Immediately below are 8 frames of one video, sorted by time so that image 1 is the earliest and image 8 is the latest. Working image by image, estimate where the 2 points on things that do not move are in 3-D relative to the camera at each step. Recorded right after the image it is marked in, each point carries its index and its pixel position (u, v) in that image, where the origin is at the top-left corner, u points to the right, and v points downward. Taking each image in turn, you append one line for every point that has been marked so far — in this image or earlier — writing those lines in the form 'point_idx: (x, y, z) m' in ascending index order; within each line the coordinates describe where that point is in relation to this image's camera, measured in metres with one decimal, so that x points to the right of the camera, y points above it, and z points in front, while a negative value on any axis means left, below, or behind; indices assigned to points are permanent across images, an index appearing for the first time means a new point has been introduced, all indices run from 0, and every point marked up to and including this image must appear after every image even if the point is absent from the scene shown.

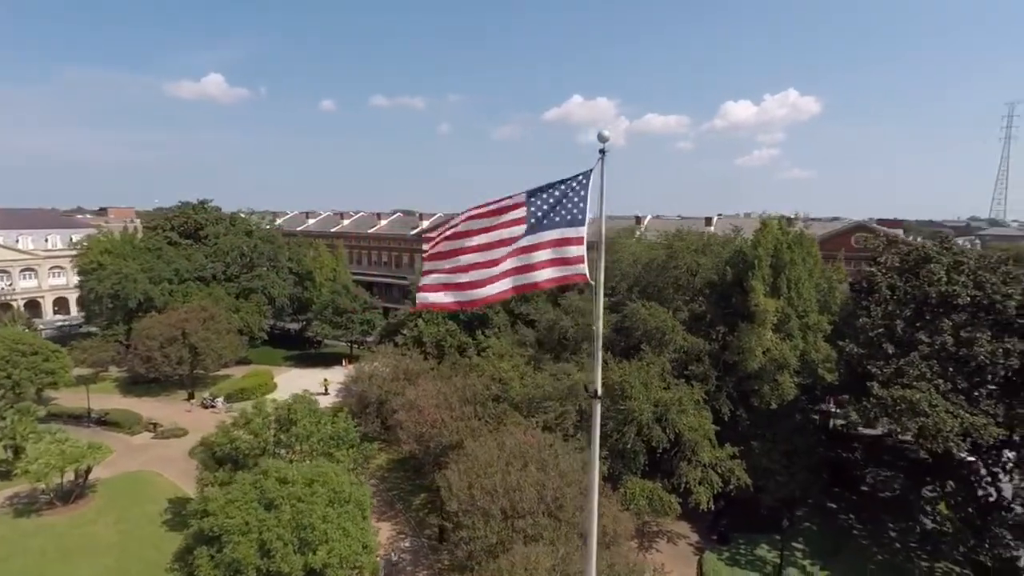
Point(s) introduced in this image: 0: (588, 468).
0: (+2.6, -6.1, +19.4) m
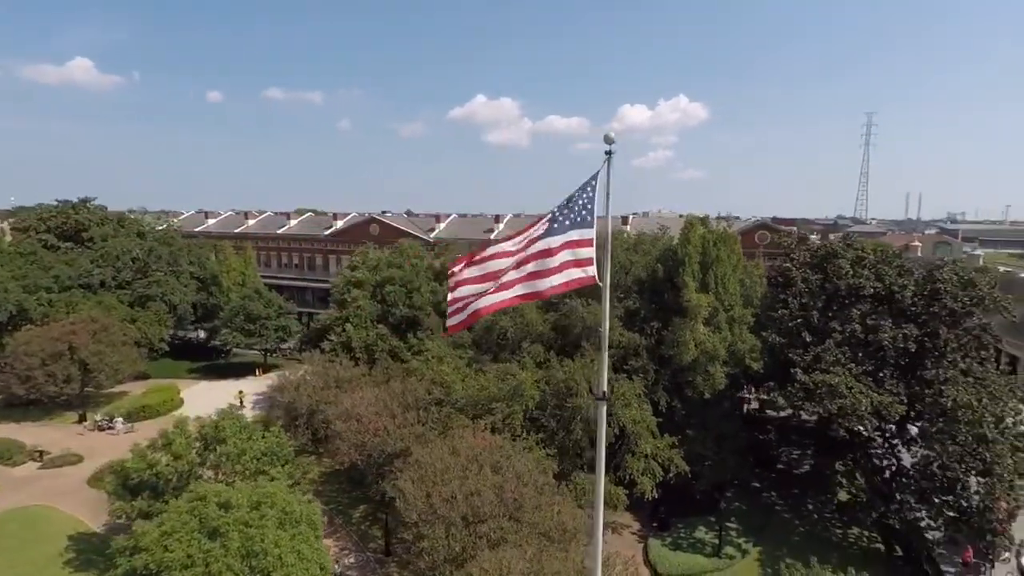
0: (+1.0, -6.1, +19.5) m
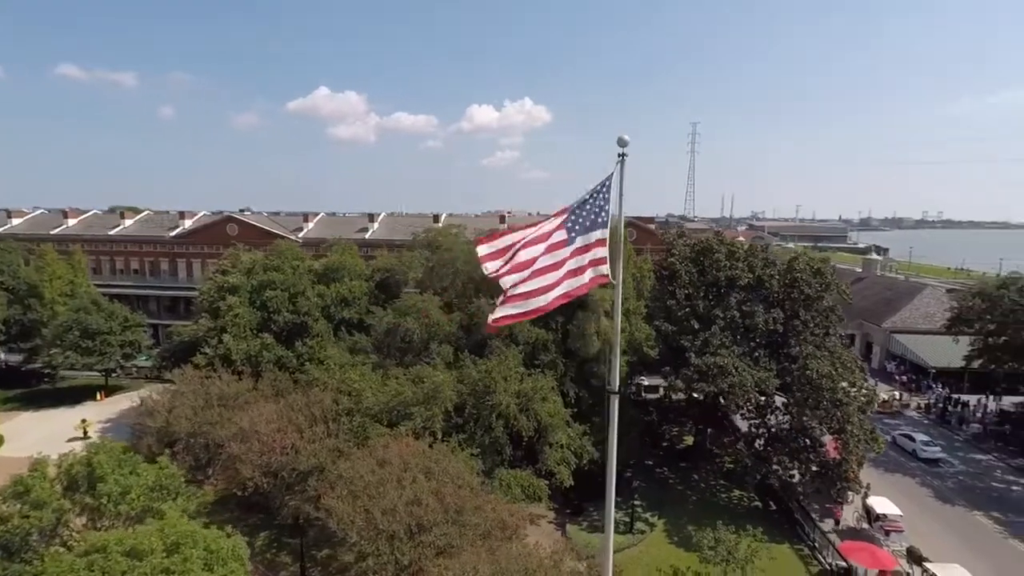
0: (-1.4, -6.1, +19.4) m
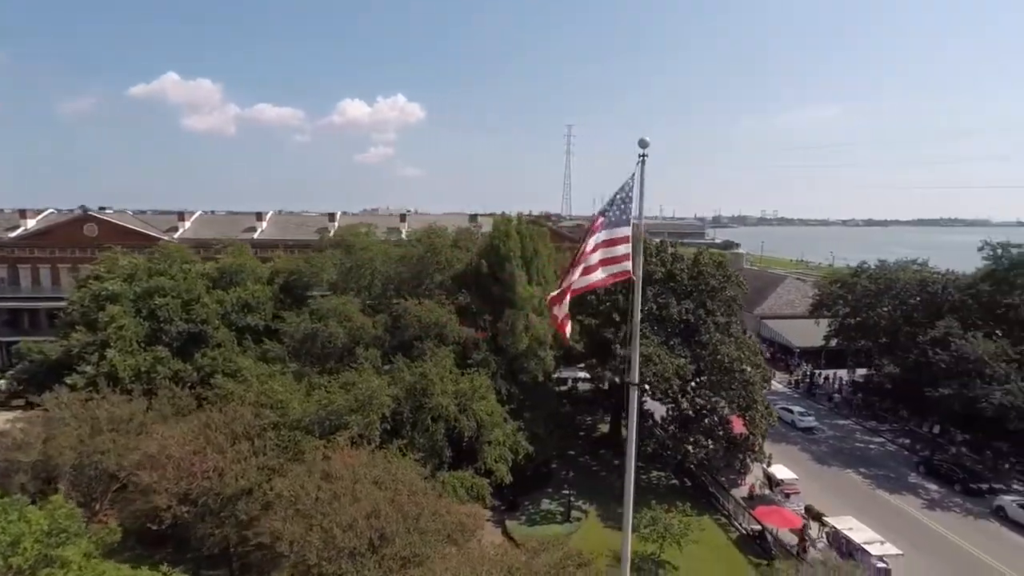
0: (-3.1, -6.1, +18.8) m
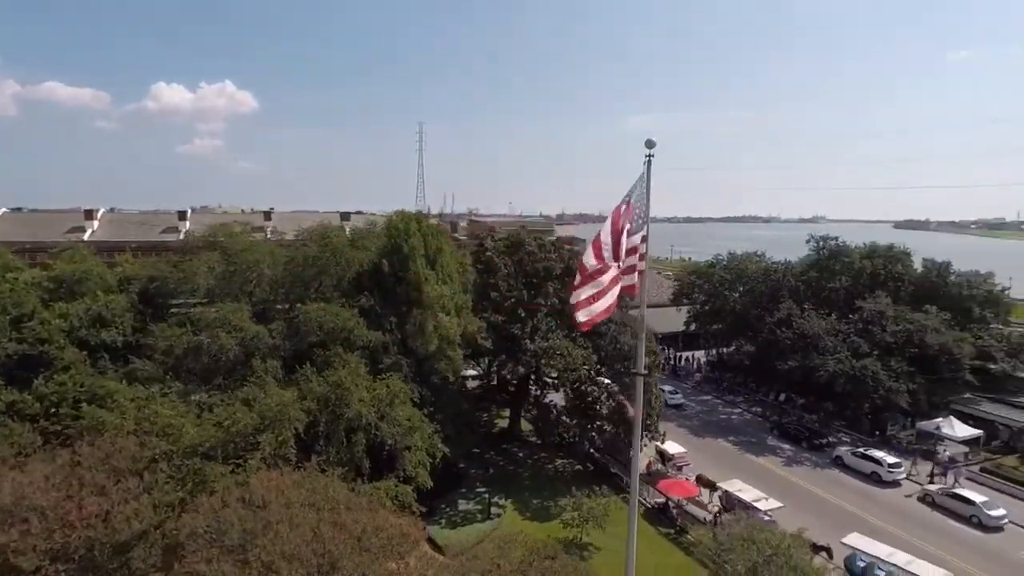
0: (-5.0, -6.2, +17.6) m
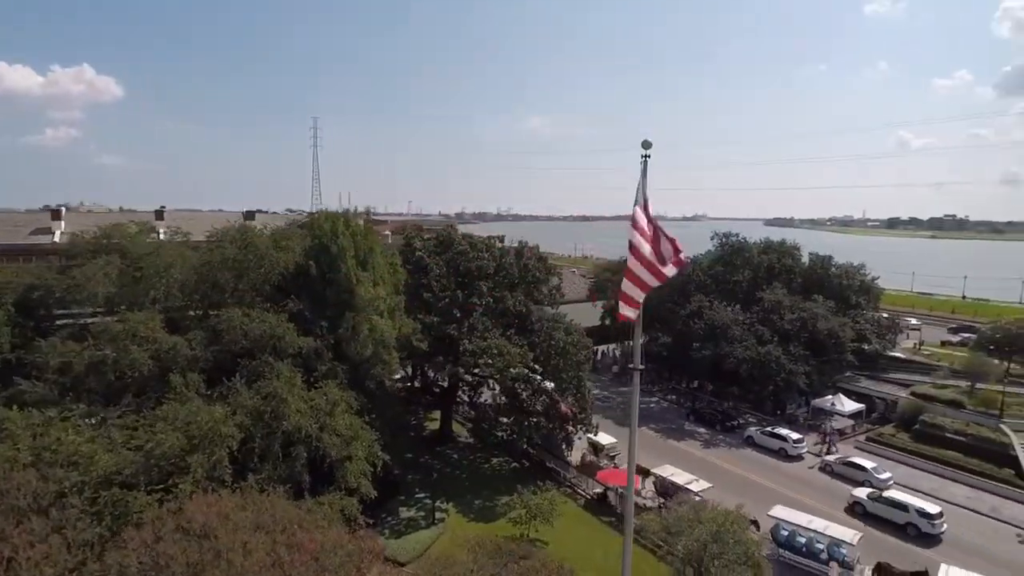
0: (-6.2, -6.3, +16.4) m
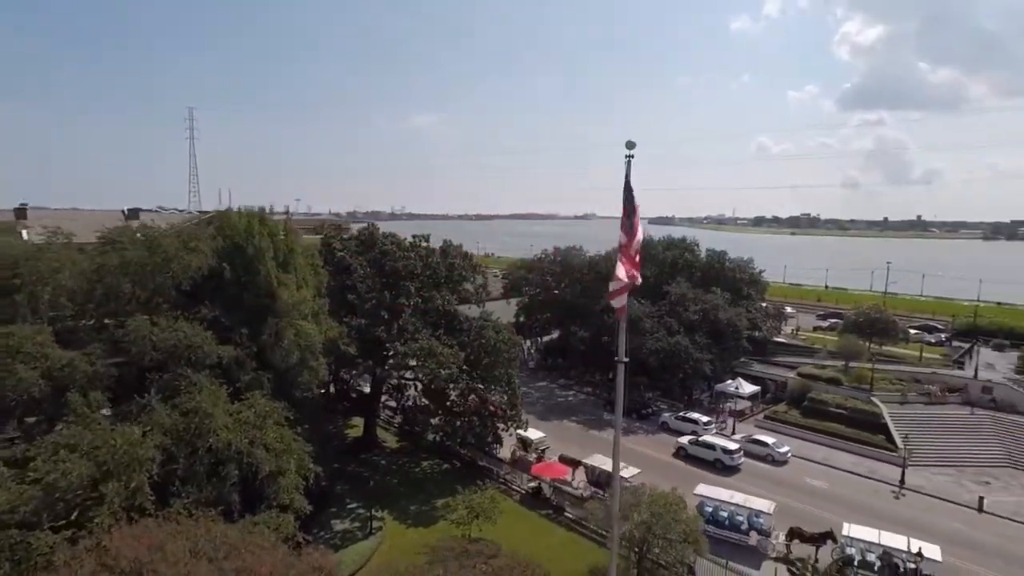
0: (-7.4, -6.4, +15.1) m
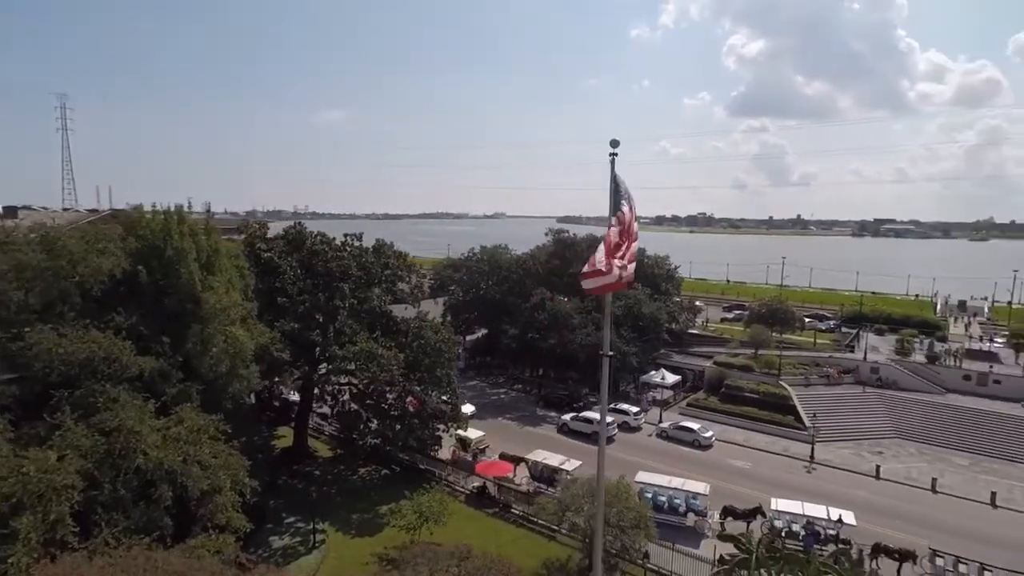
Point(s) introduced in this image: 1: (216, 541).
0: (-8.1, -6.5, +13.8) m
1: (-8.5, -7.2, +16.4) m
